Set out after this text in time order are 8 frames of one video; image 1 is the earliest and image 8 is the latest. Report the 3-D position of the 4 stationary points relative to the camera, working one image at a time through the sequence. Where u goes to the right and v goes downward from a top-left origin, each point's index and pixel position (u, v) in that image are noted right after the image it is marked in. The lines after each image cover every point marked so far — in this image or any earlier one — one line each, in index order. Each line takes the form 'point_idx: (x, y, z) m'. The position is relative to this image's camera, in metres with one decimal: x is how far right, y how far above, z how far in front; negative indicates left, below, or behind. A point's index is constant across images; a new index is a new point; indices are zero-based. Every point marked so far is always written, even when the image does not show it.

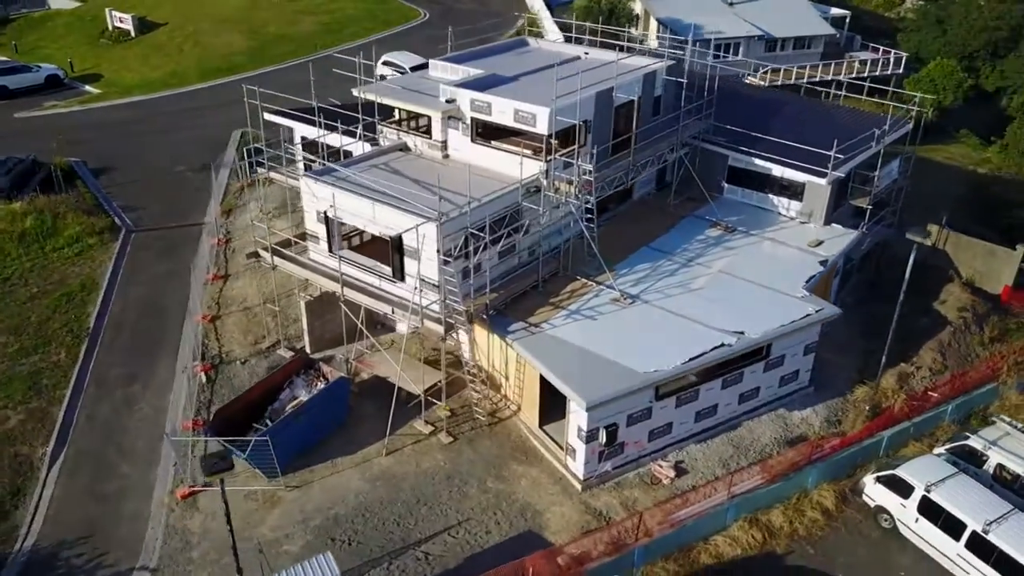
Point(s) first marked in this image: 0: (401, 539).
0: (-2.7, -6.1, +20.0) m
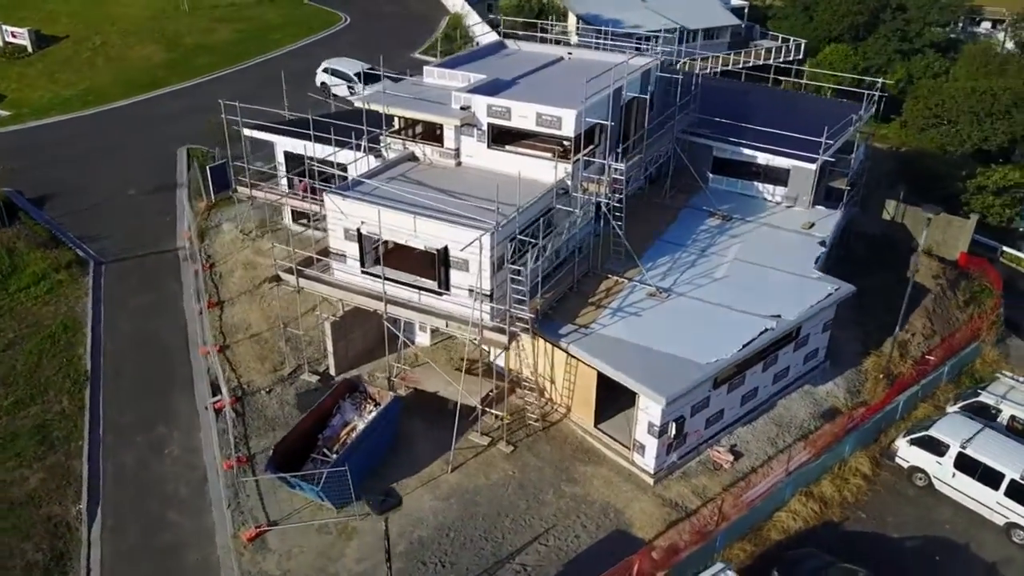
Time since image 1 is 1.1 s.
0: (-0.4, -6.4, +19.7) m
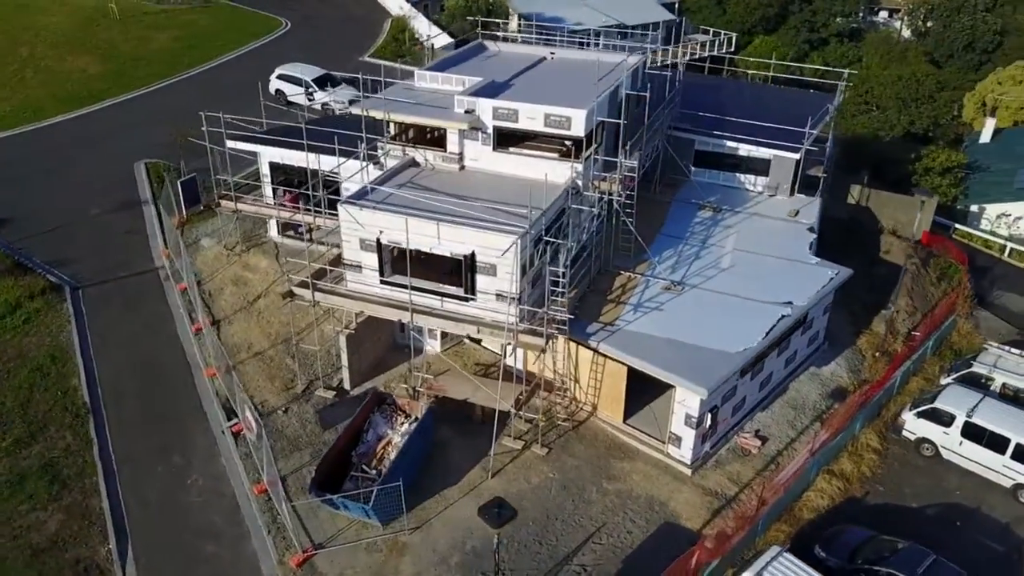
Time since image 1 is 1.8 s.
0: (+0.9, -6.4, +19.7) m
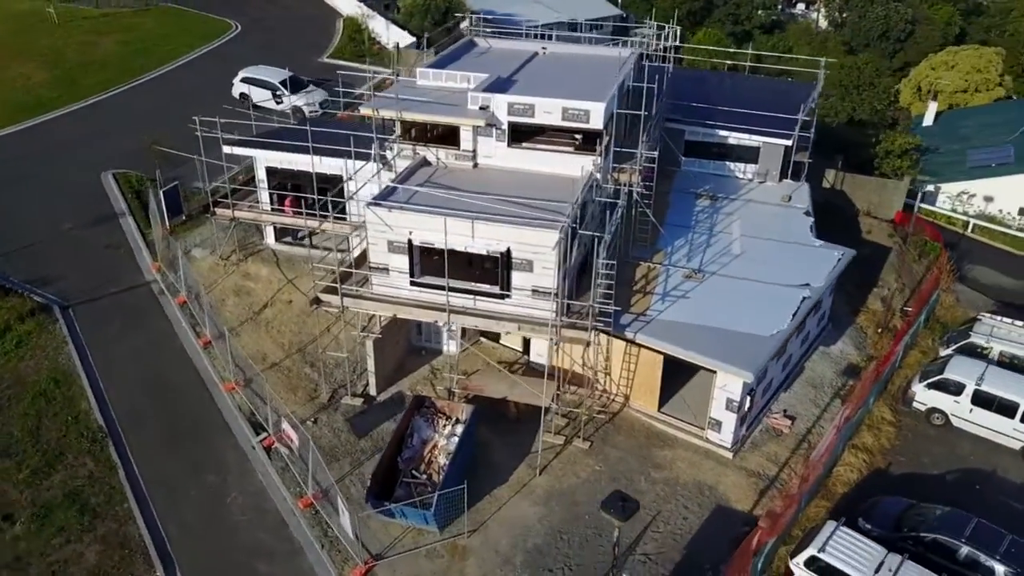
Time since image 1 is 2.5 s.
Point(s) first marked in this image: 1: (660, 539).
0: (+2.4, -6.2, +19.7) m
1: (+3.6, -6.1, +20.0) m
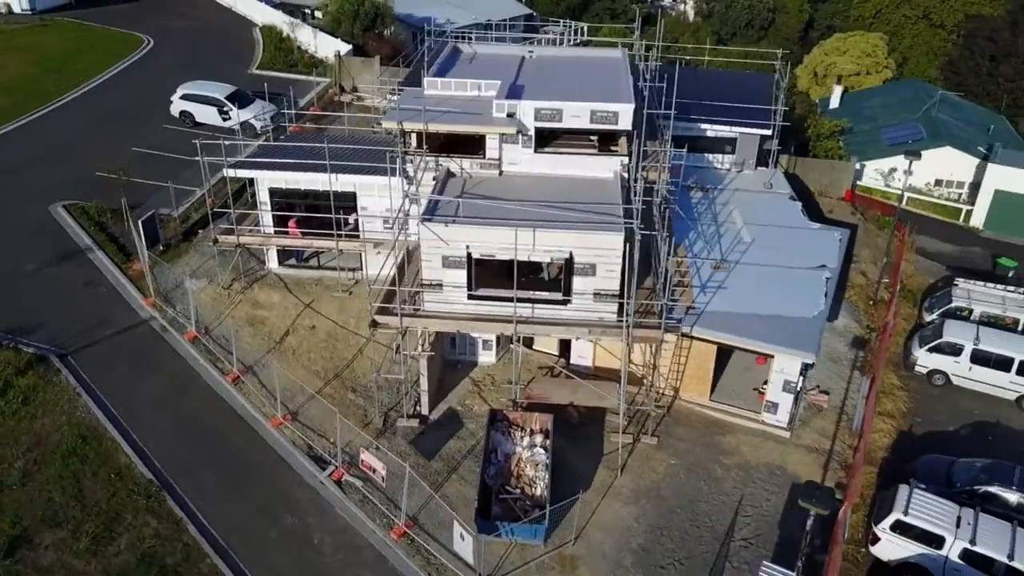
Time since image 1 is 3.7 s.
0: (+5.0, -6.1, +20.3) m
1: (+6.0, -5.9, +20.7) m
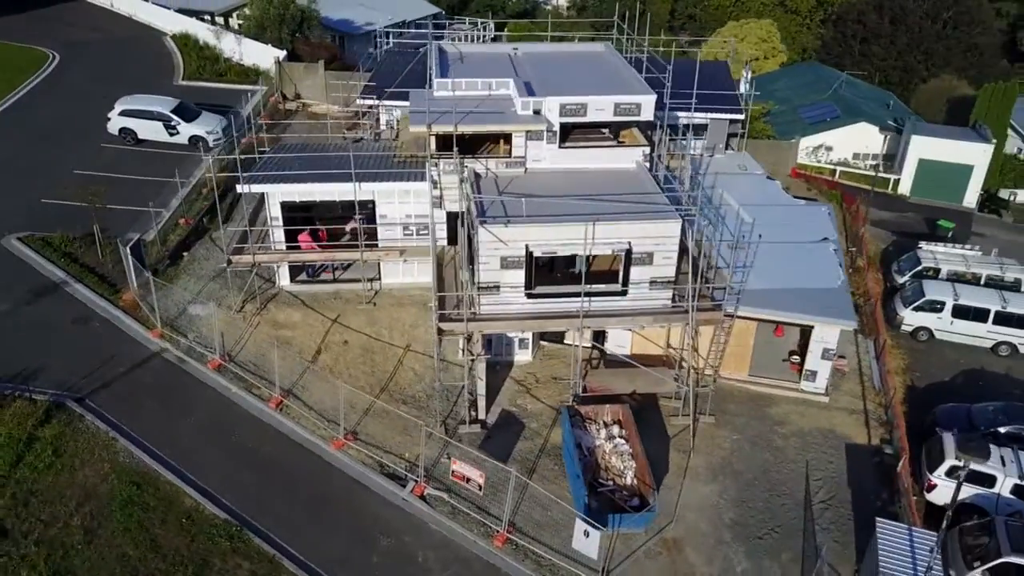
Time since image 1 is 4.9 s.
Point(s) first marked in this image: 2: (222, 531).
0: (+7.3, -5.5, +21.2) m
1: (+8.2, -5.2, +21.8) m
2: (-6.8, -5.7, +19.2) m
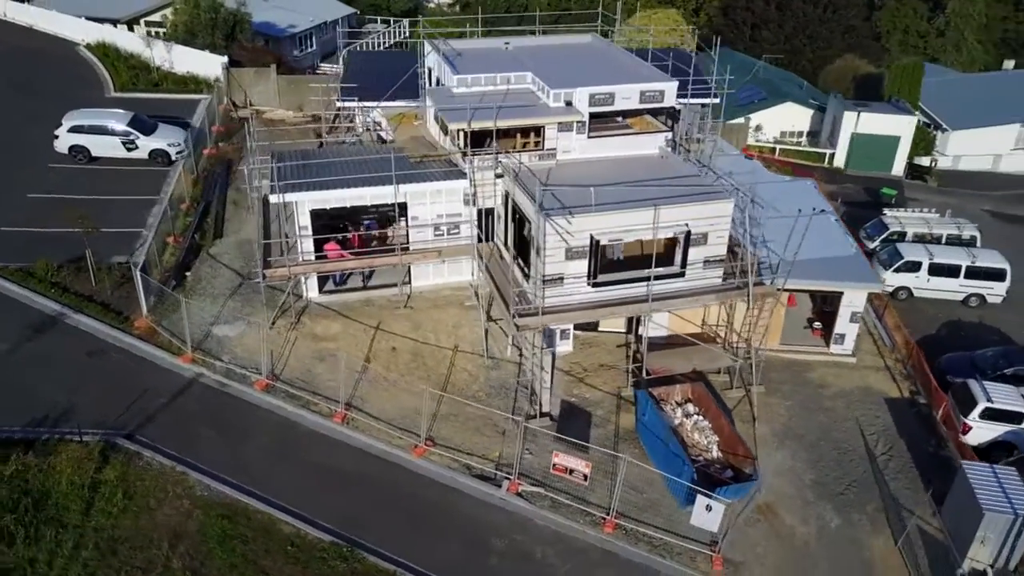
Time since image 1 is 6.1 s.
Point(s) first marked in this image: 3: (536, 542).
0: (+9.5, -4.6, +22.5) m
1: (+10.4, -4.2, +23.3) m
2: (-4.0, -5.9, +18.4) m
3: (+0.5, -6.0, +19.4) m
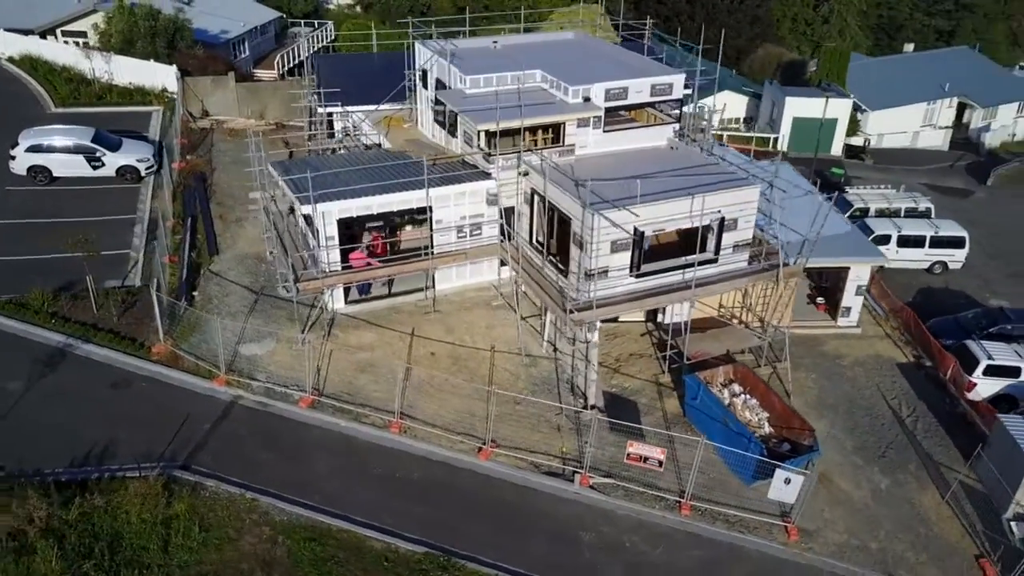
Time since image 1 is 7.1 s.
0: (+11.0, -3.9, +23.9) m
1: (+11.7, -3.4, +24.7) m
2: (-1.8, -6.1, +18.1) m
3: (+2.6, -5.8, +19.7) m
